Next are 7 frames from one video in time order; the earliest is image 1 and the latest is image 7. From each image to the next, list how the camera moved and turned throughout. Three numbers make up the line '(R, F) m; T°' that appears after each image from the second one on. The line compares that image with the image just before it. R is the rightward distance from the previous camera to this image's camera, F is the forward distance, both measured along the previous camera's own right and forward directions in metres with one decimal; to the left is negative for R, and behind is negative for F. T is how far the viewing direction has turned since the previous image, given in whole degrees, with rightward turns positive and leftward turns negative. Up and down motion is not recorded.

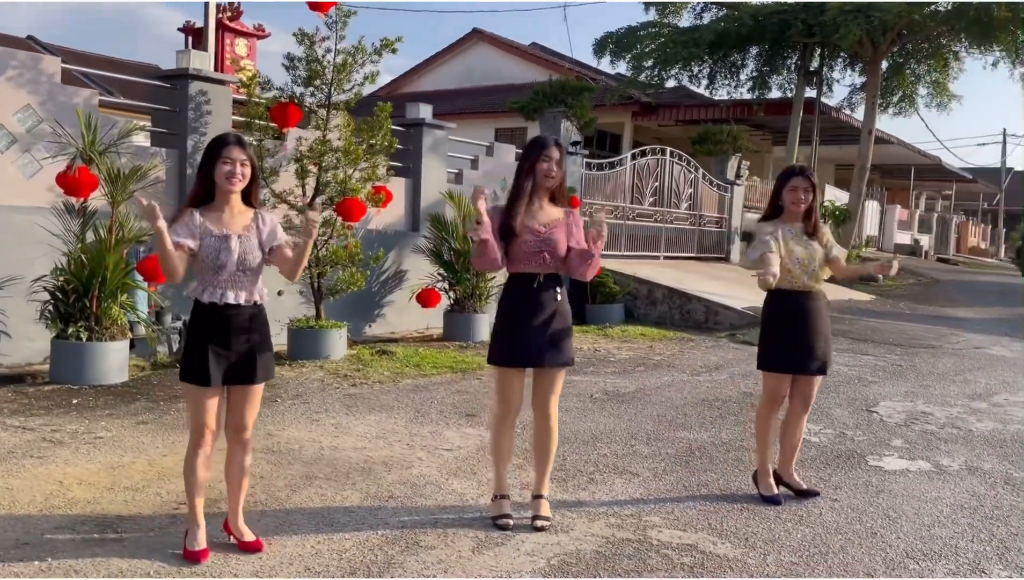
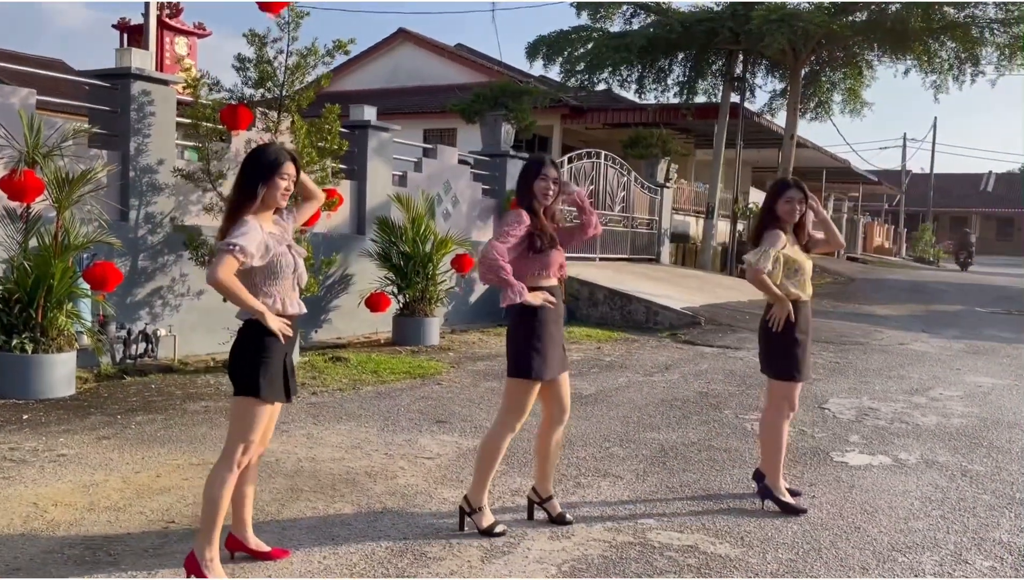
(-0.3, 0.0) m; +5°
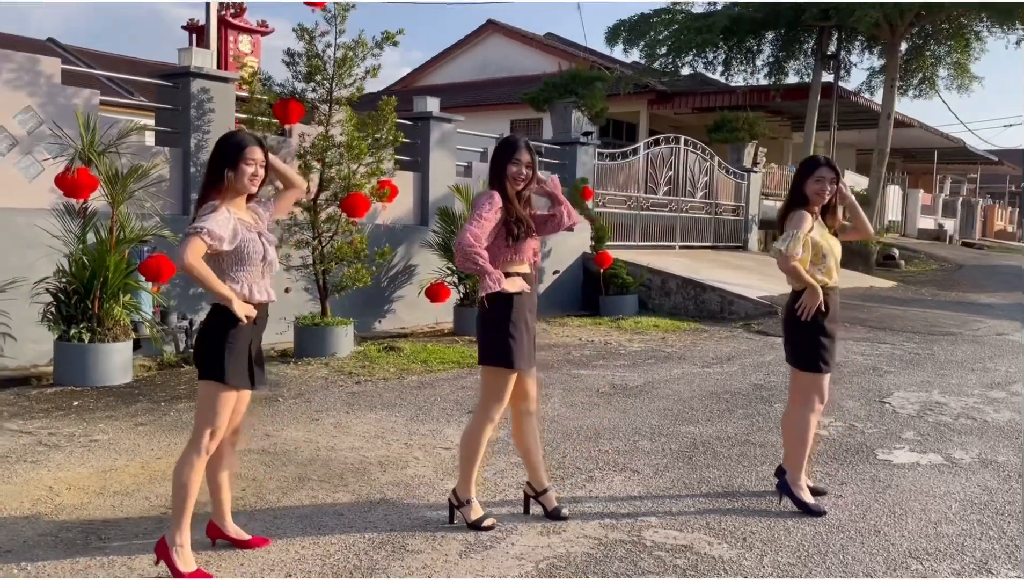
(+0.5, +0.1) m; -7°
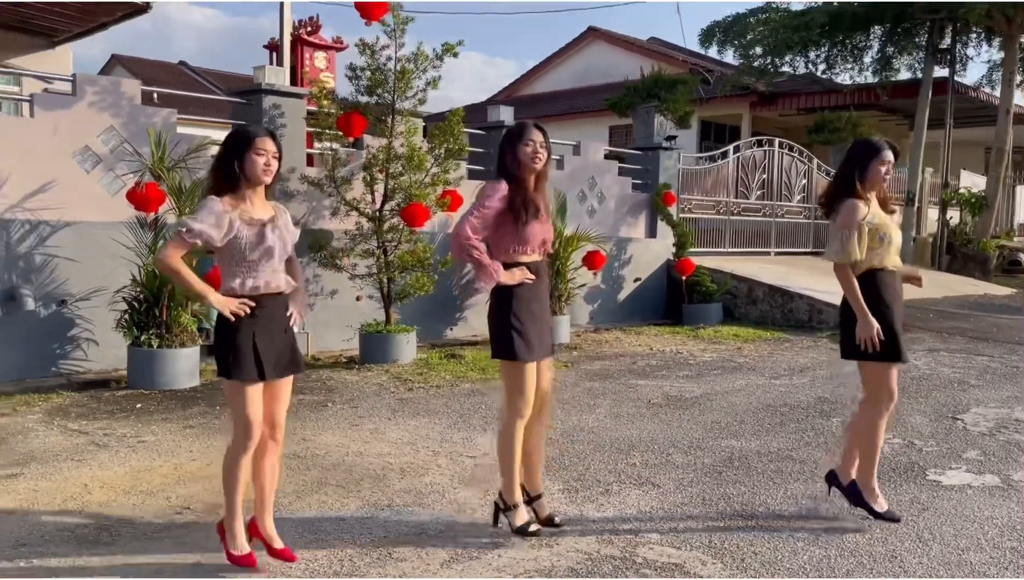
(+0.5, +0.1) m; -8°
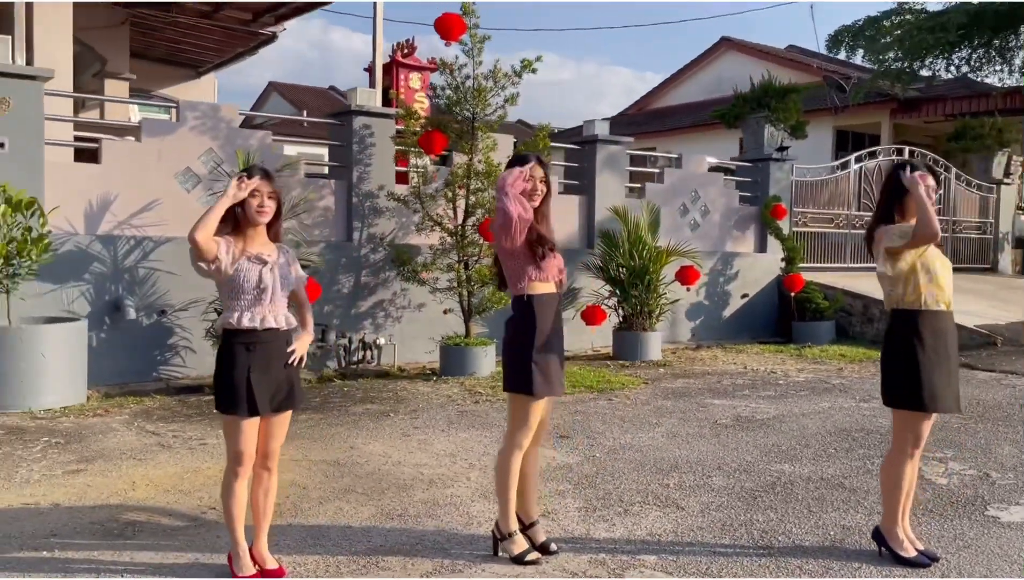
(+0.6, +0.1) m; -9°
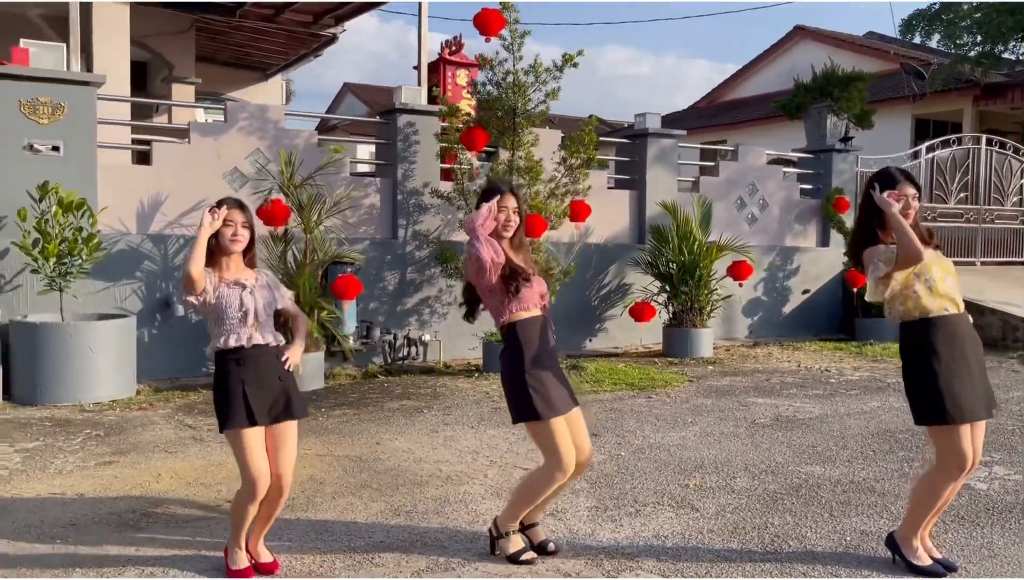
(+0.3, +0.1) m; -5°
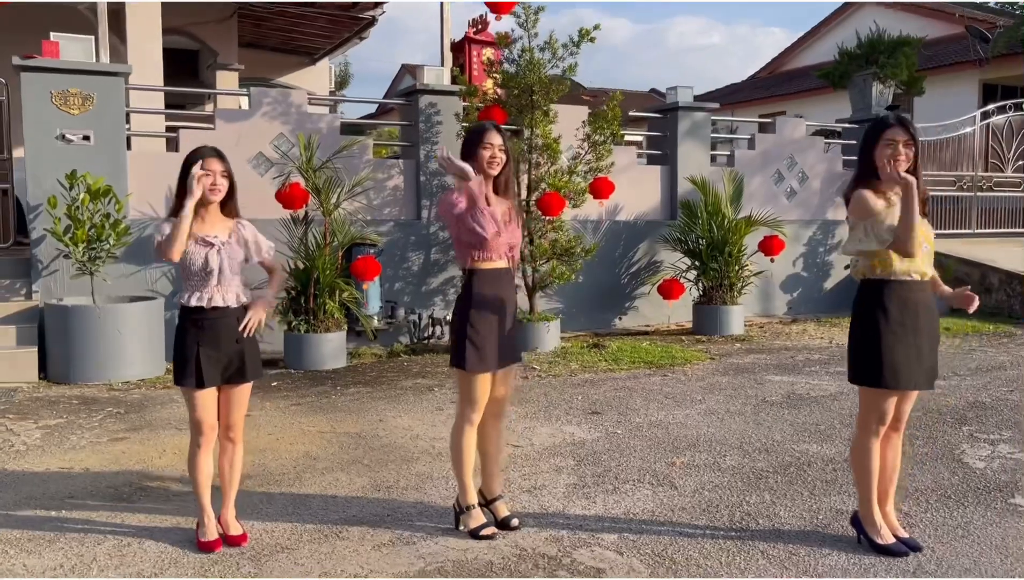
(+0.4, 0.0) m; -4°
